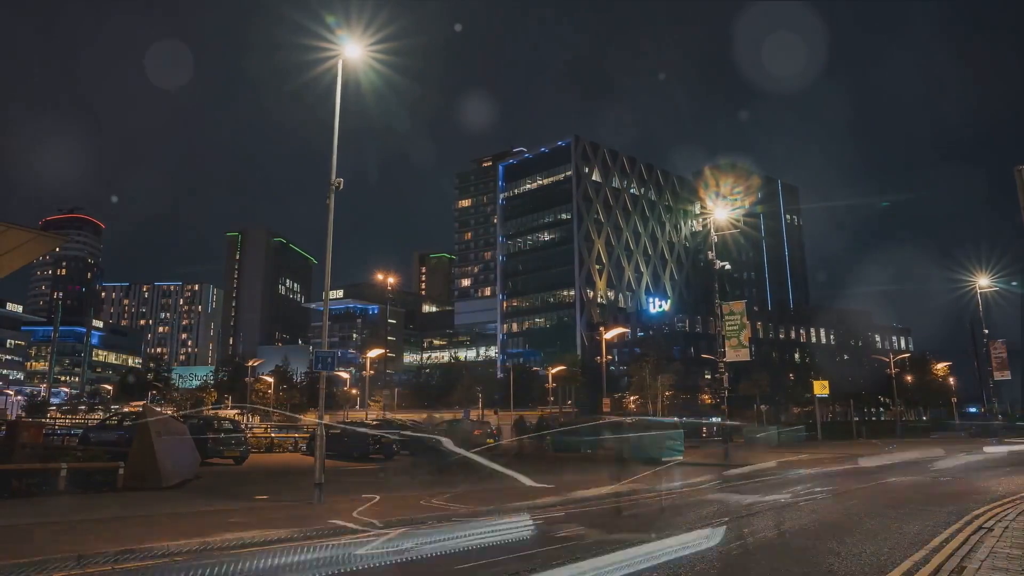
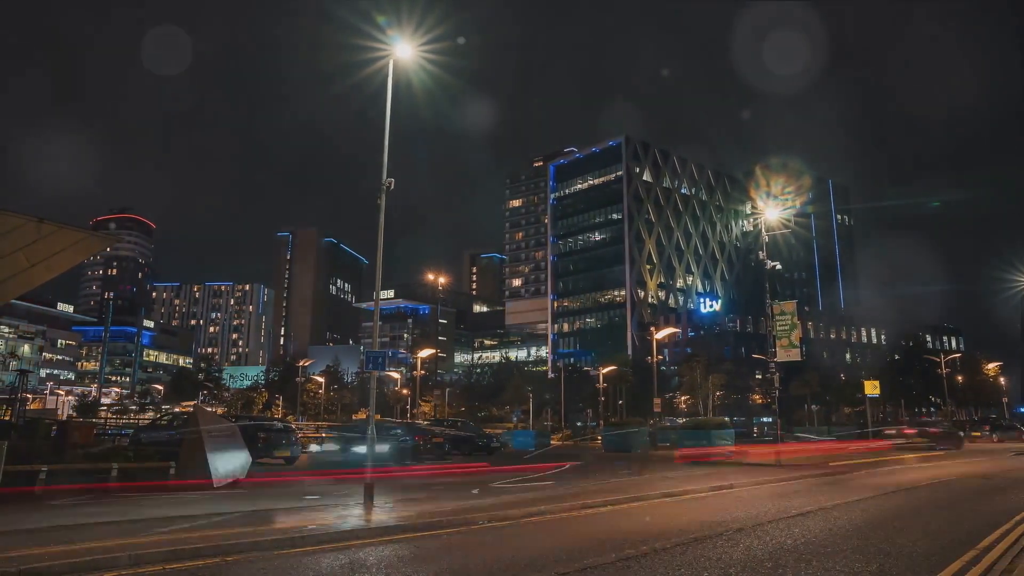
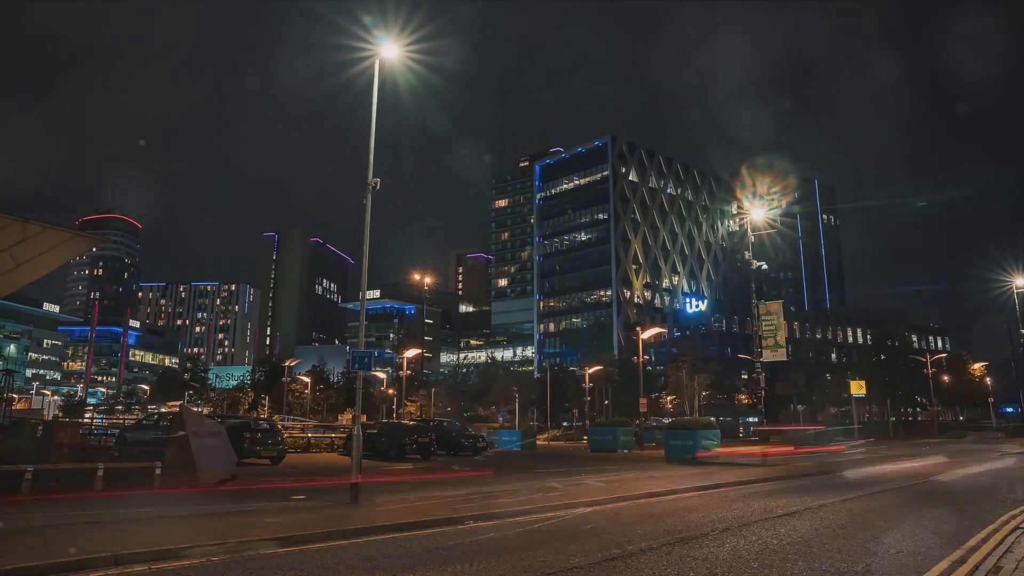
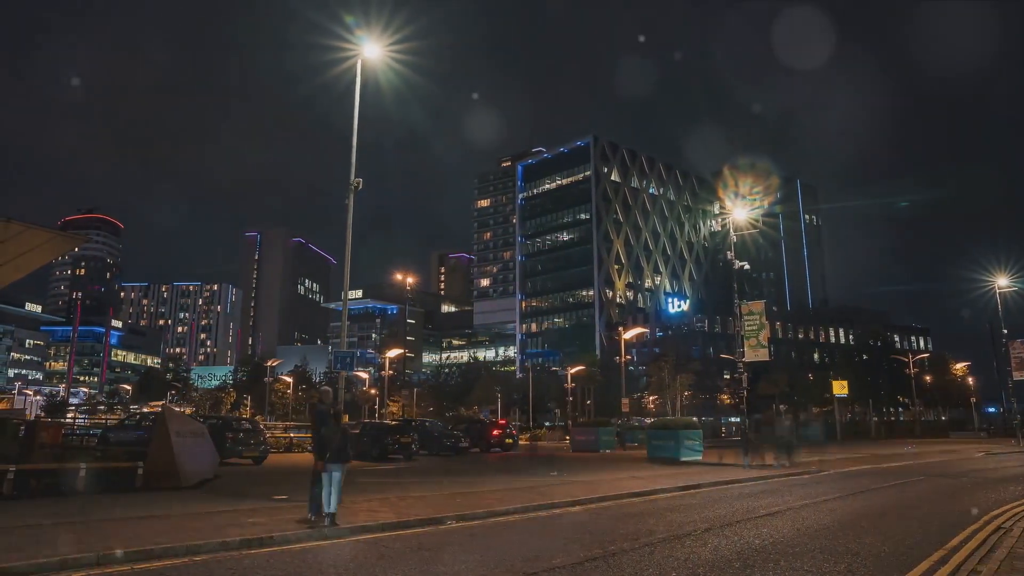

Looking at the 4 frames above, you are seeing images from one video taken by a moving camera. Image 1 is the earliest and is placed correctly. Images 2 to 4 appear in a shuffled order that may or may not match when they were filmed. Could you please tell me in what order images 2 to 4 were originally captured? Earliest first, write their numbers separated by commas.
4, 3, 2
